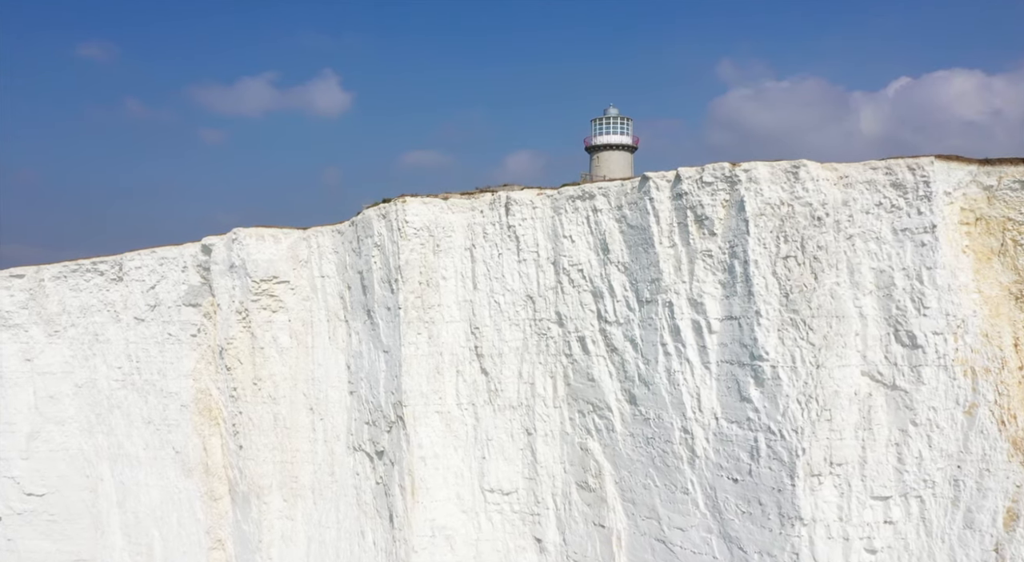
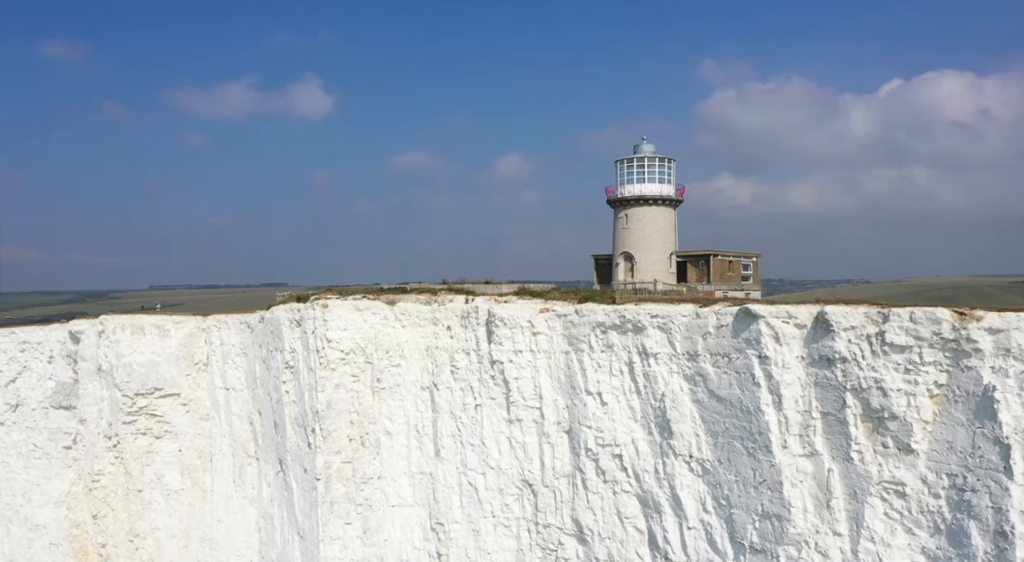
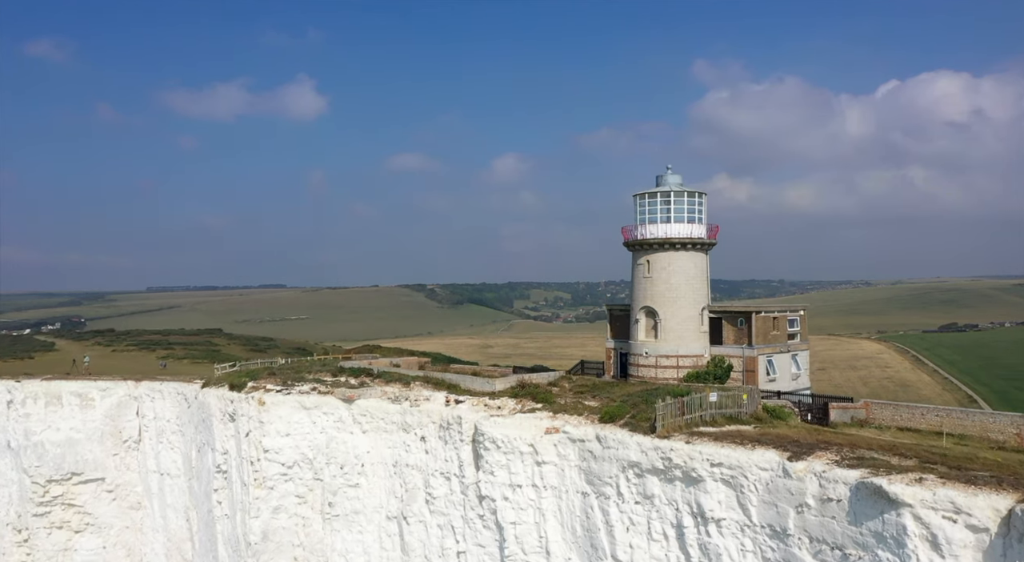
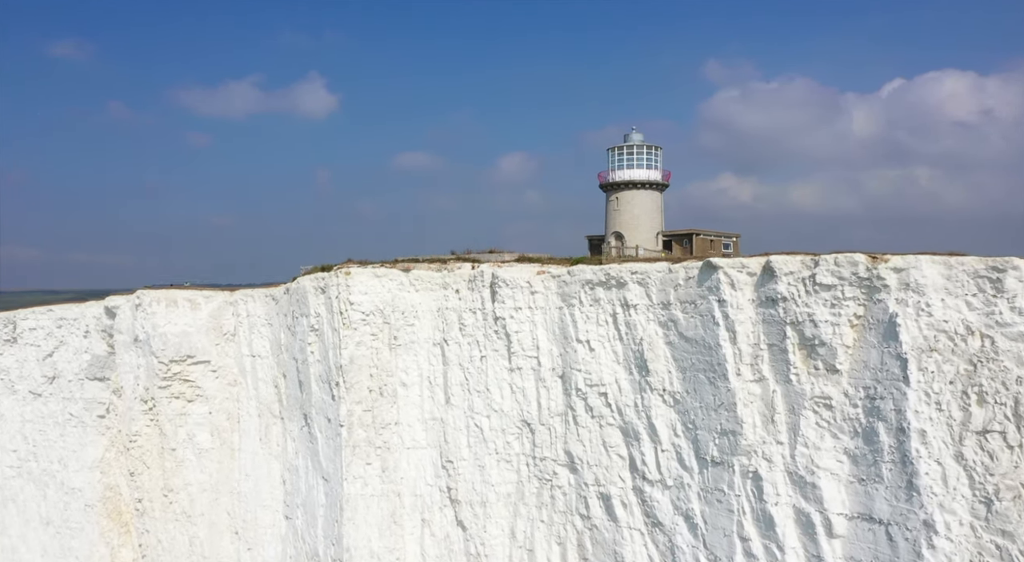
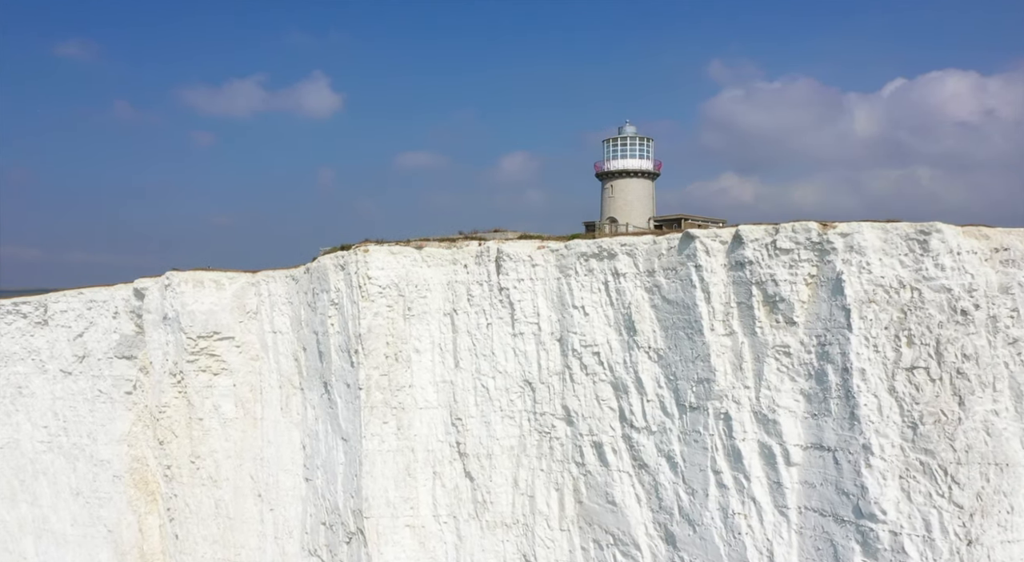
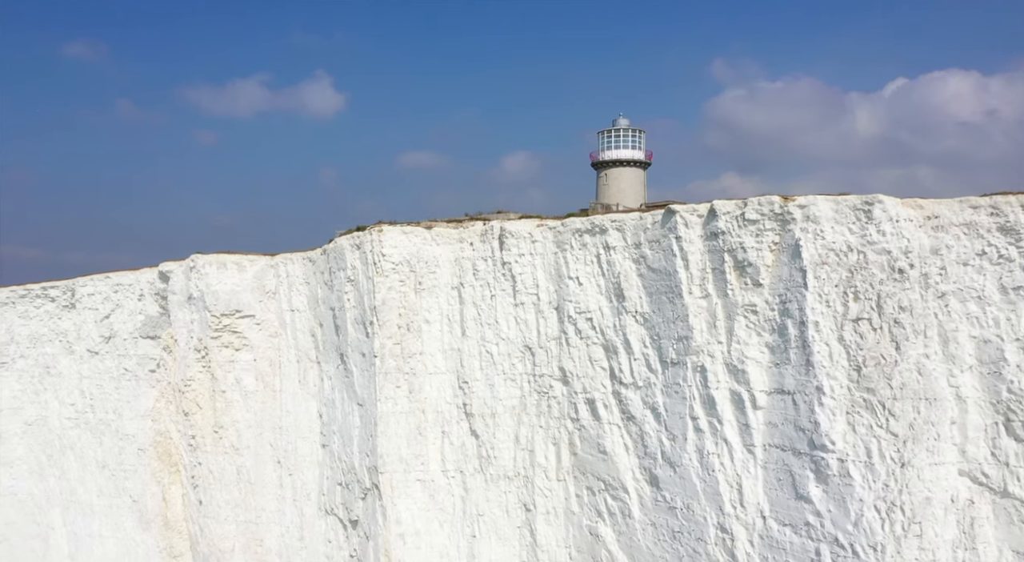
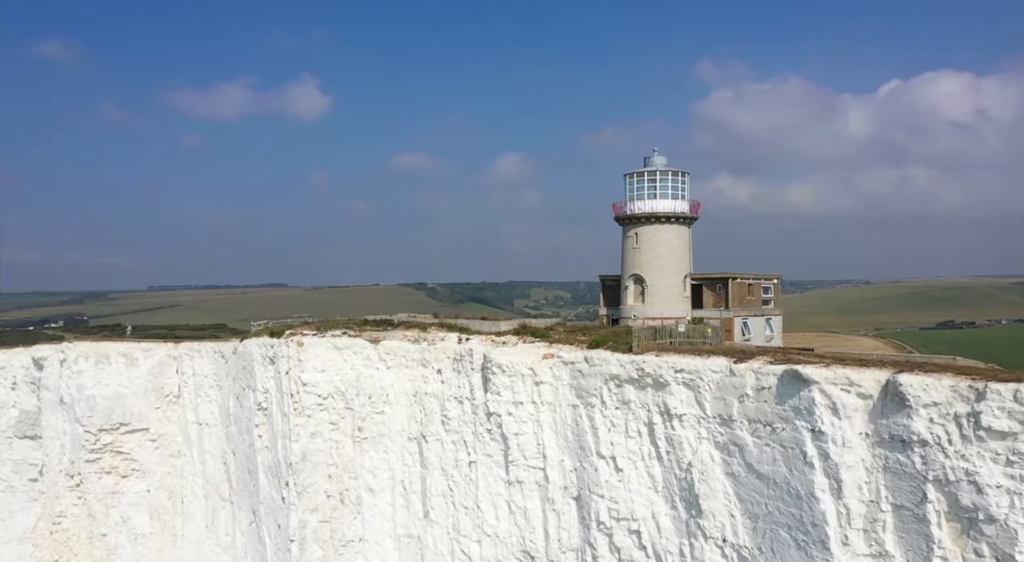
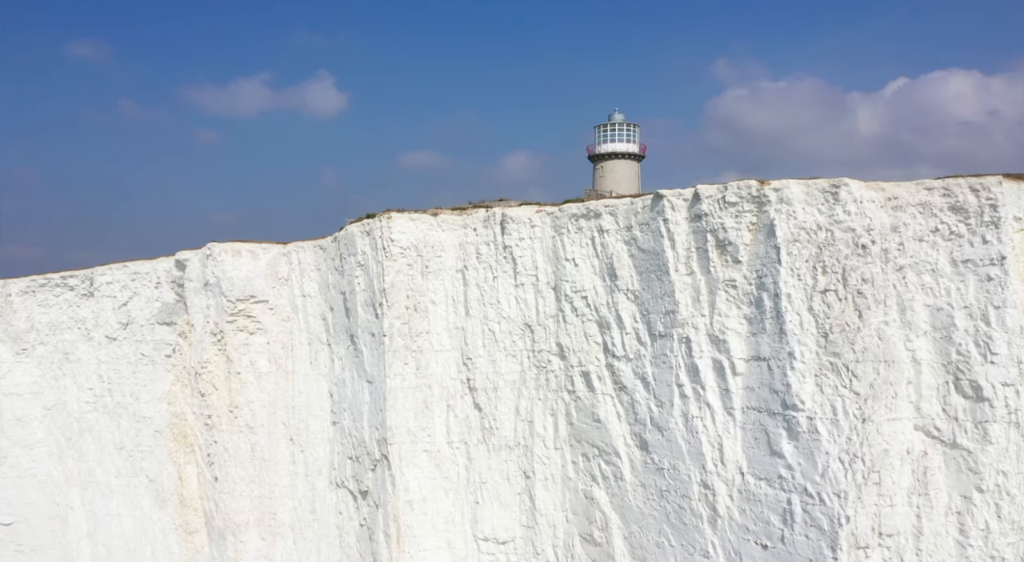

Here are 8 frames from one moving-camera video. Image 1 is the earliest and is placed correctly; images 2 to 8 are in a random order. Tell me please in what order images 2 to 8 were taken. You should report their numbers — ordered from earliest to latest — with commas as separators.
8, 6, 5, 4, 2, 7, 3
